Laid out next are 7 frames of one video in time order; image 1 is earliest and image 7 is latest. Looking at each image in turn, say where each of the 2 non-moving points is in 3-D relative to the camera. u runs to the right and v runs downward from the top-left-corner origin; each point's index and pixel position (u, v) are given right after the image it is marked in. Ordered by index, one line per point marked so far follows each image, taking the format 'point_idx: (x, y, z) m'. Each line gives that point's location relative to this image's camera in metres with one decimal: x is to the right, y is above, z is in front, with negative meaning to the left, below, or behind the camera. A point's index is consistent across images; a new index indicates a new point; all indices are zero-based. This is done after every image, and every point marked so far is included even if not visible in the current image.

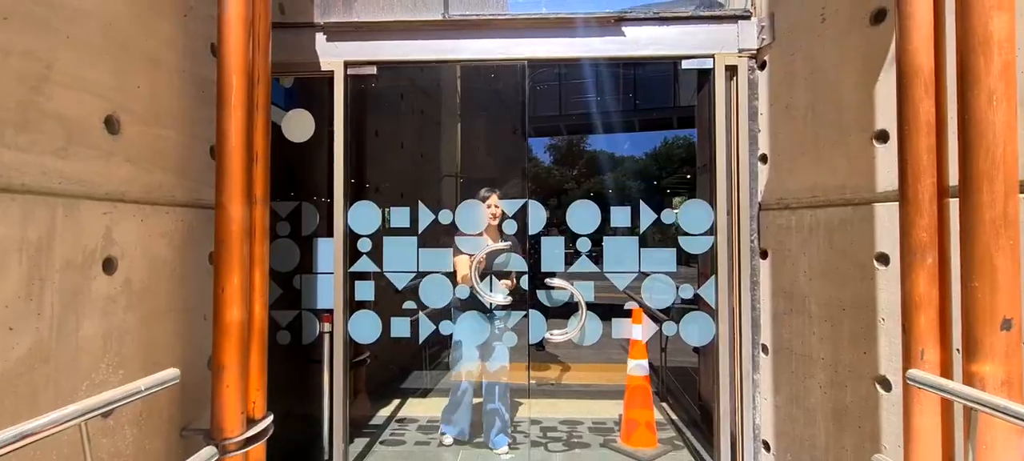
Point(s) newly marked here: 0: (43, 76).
0: (-1.5, +0.5, +1.7) m
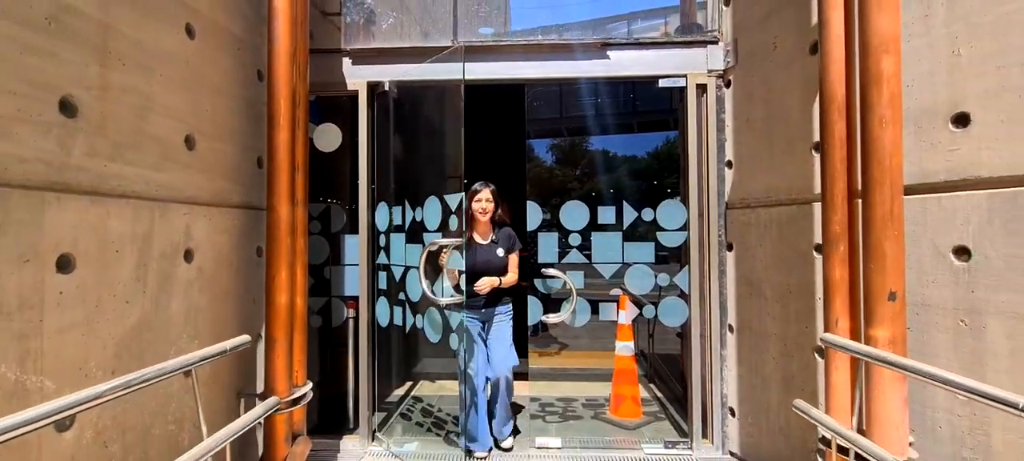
0: (-1.5, +0.5, +2.1) m
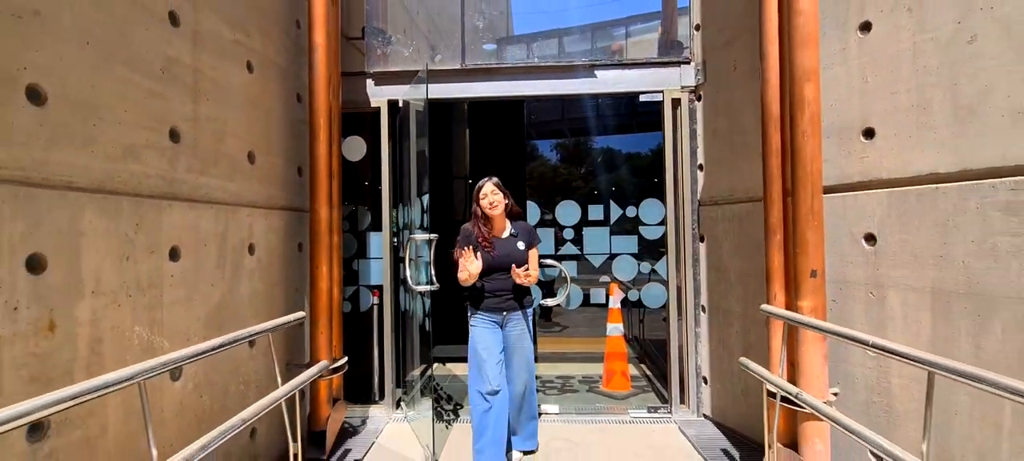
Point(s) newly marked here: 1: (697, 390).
0: (-1.5, +0.5, +2.7) m
1: (+1.4, -1.2, +3.9) m
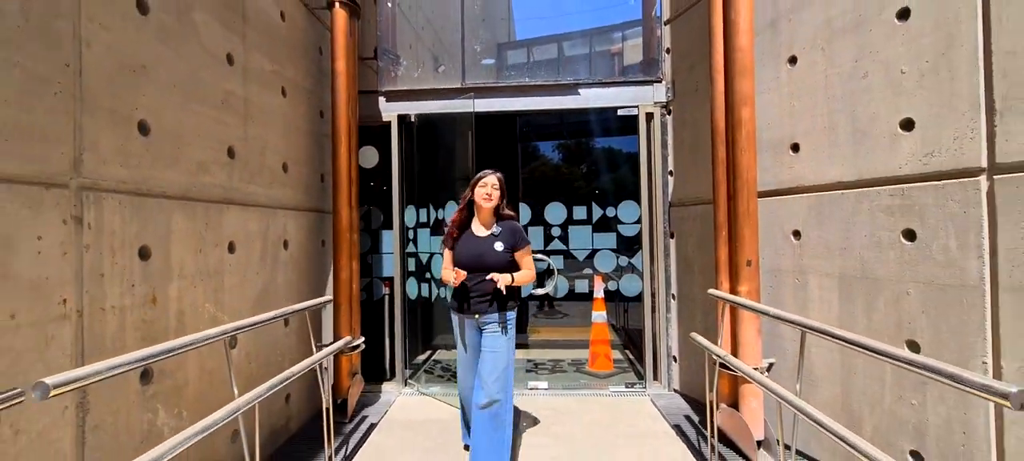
0: (-1.6, +0.5, +3.3) m
1: (+1.3, -1.2, +4.5) m
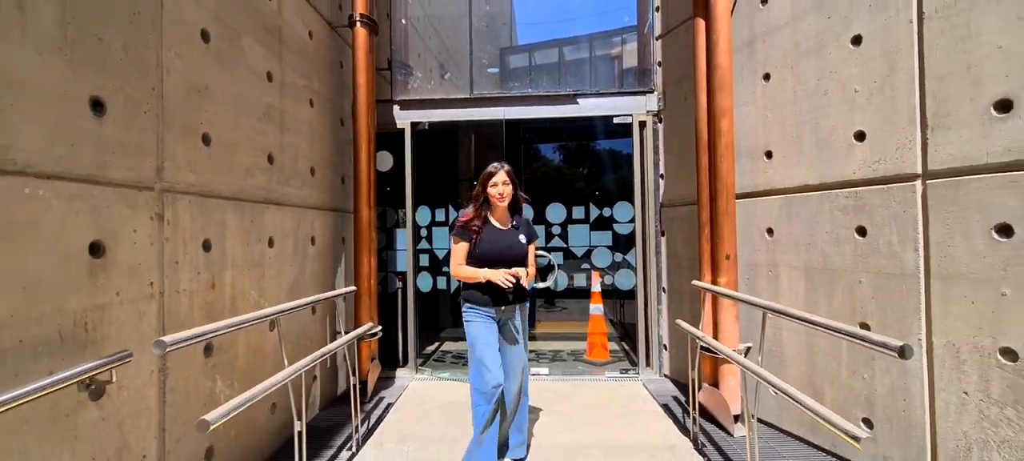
0: (-1.5, +0.6, +3.7) m
1: (+1.4, -1.2, +4.9) m
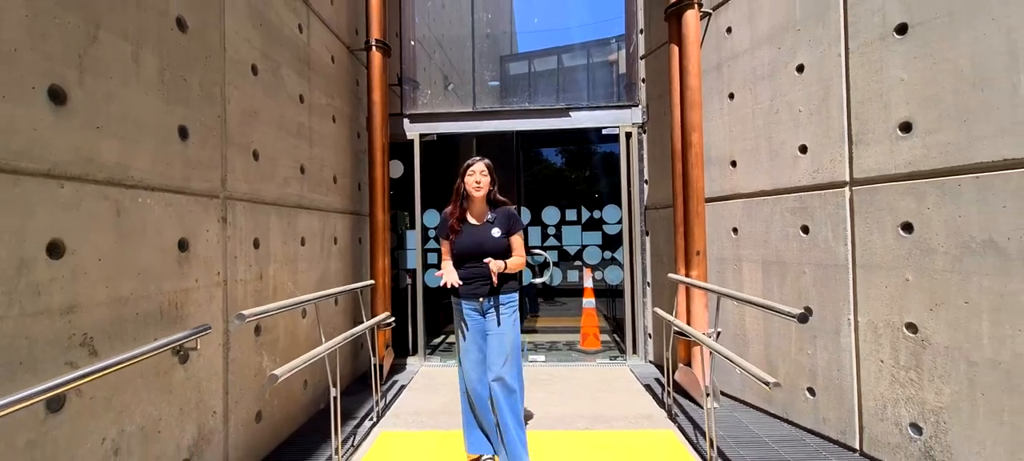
0: (-1.6, +0.5, +4.2) m
1: (+1.4, -1.2, +5.4) m
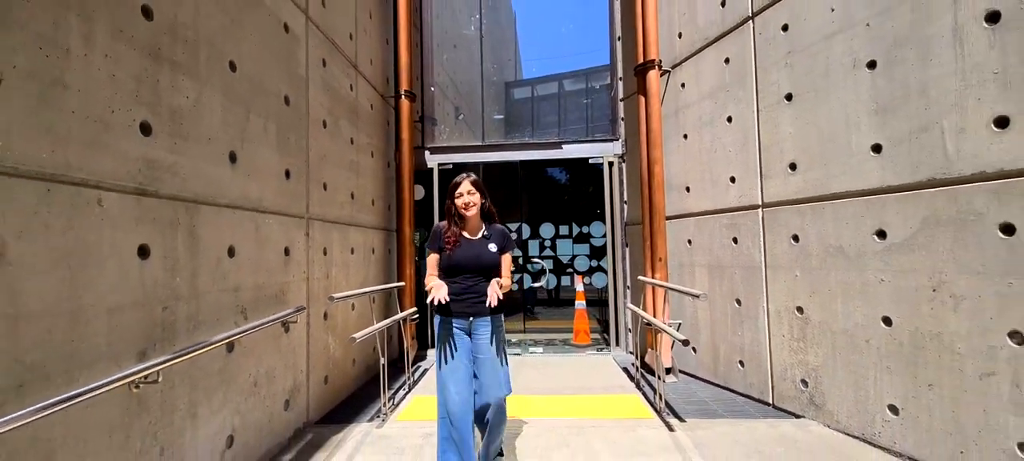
0: (-1.5, +0.4, +5.4) m
1: (+1.4, -1.3, +6.5) m
